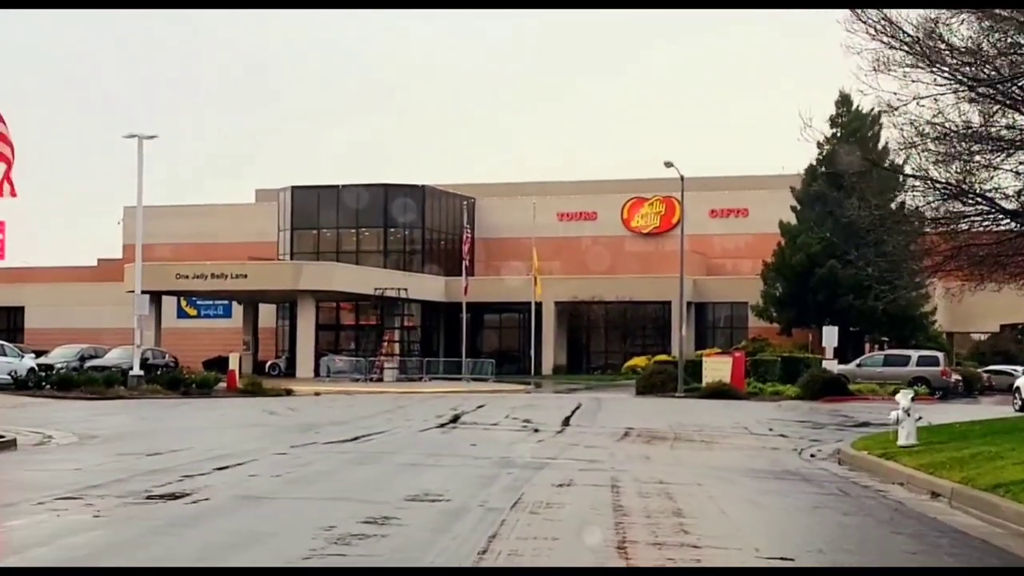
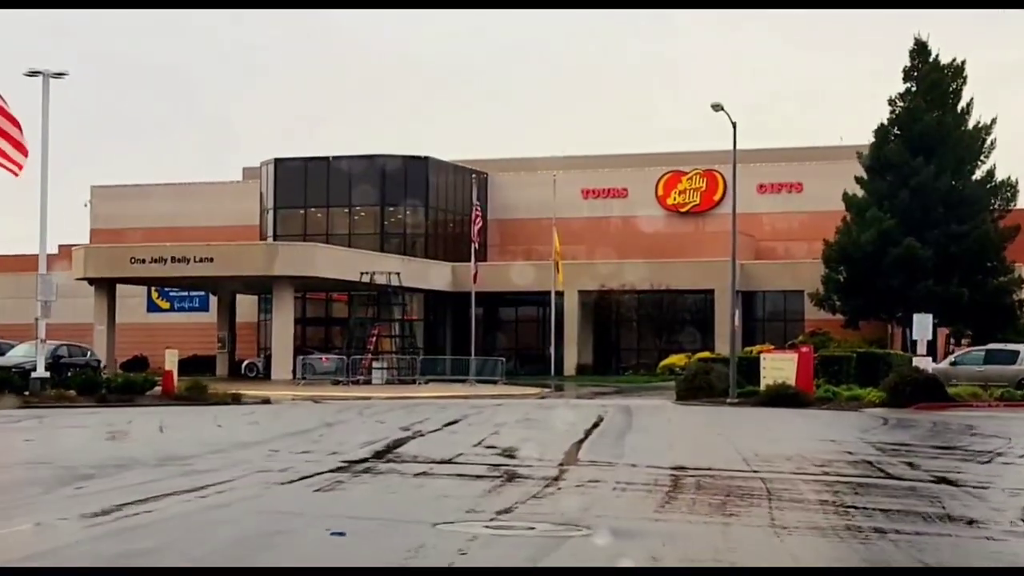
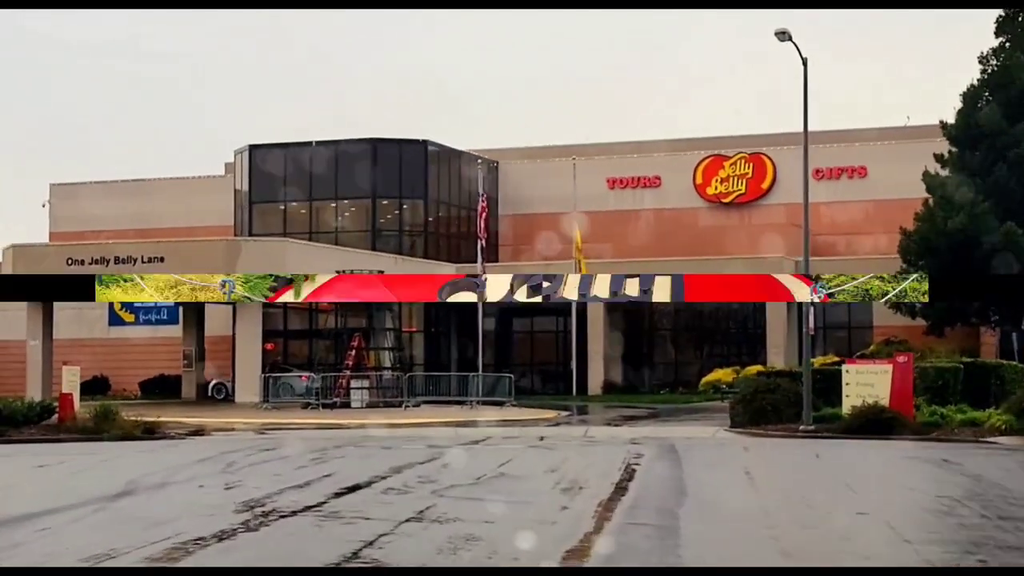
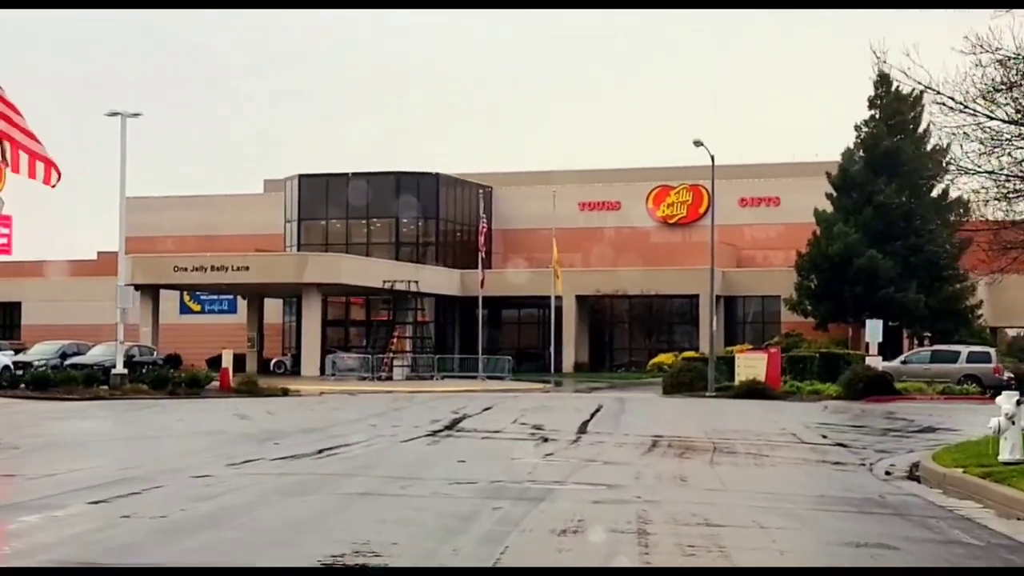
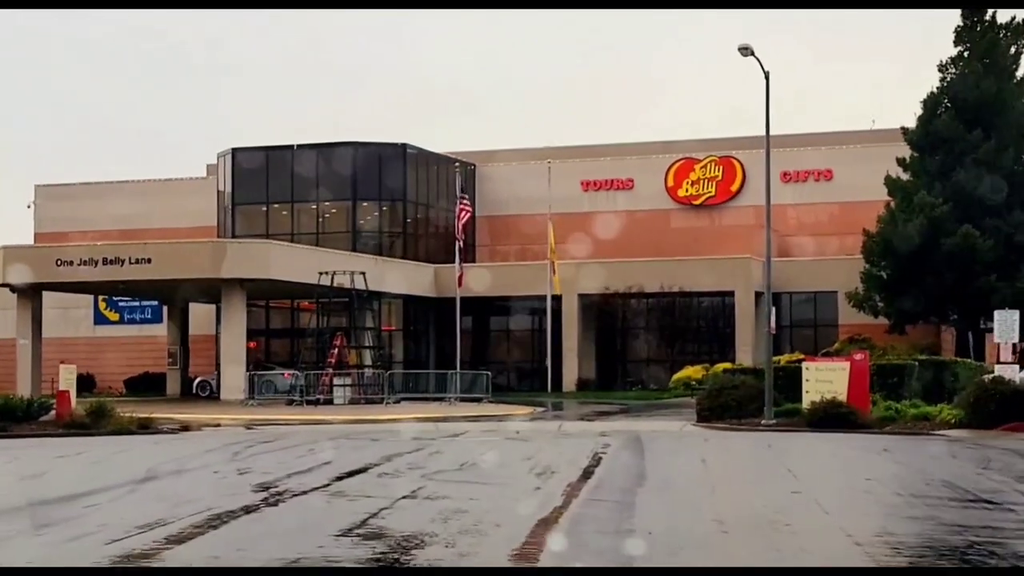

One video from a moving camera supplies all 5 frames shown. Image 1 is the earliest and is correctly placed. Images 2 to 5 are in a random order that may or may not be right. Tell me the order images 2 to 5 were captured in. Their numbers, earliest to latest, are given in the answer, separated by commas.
4, 2, 5, 3
